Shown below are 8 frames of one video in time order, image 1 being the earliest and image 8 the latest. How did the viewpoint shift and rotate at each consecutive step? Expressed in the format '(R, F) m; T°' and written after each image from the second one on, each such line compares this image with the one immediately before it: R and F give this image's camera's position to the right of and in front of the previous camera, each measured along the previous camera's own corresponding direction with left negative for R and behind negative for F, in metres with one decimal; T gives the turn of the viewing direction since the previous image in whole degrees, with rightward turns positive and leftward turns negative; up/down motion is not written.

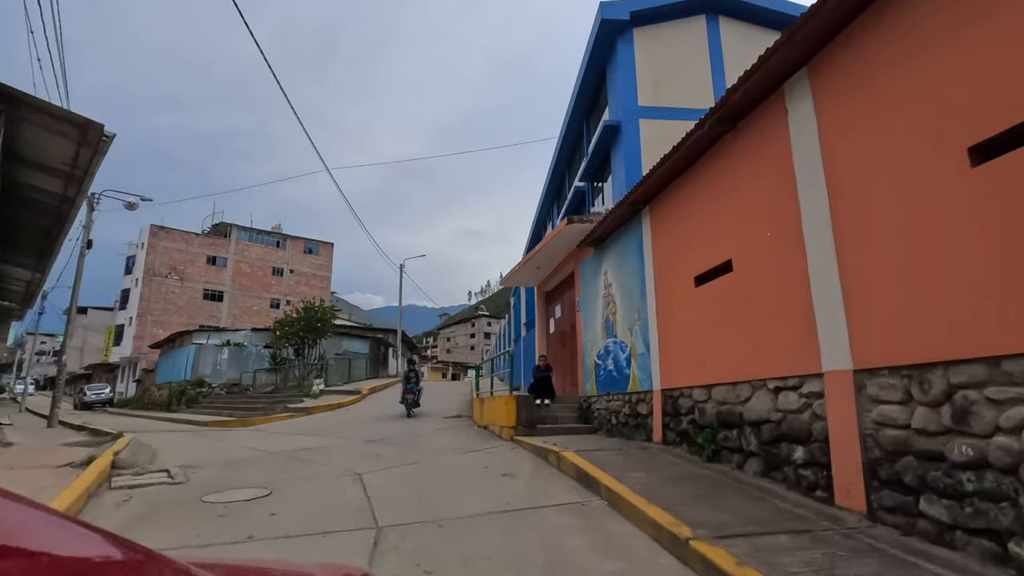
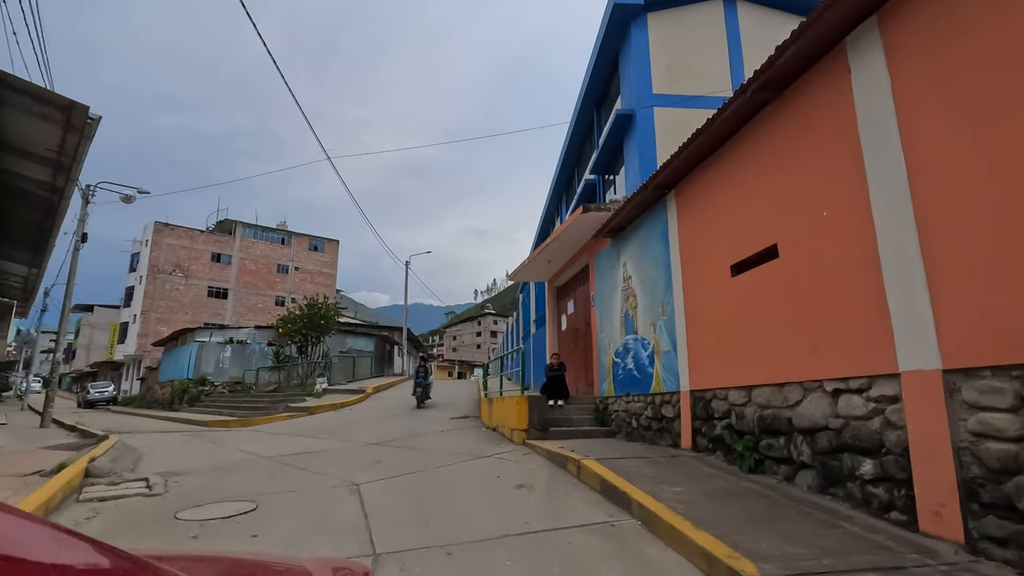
(-0.1, +0.5) m; -1°
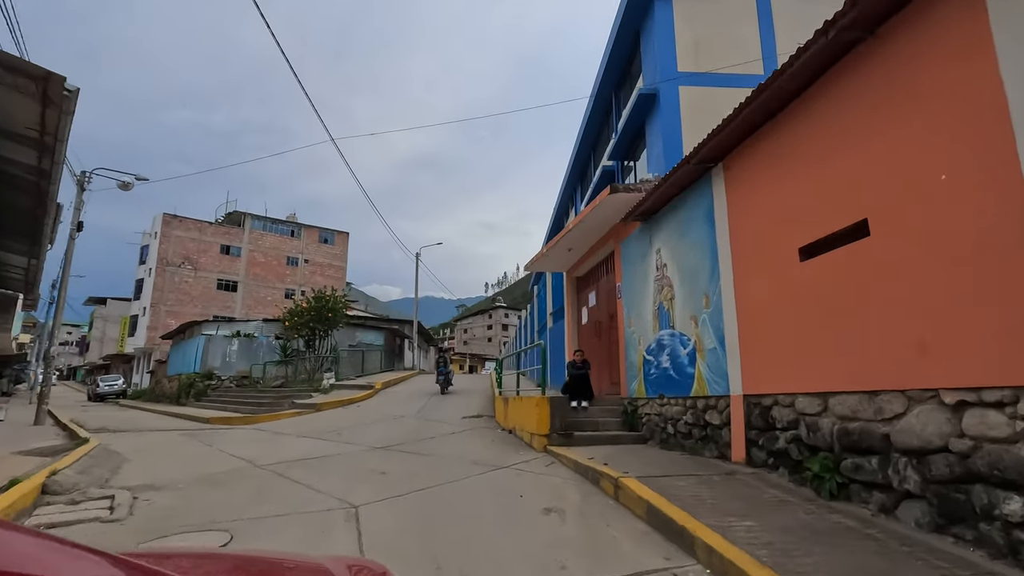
(-0.1, +0.7) m; -1°
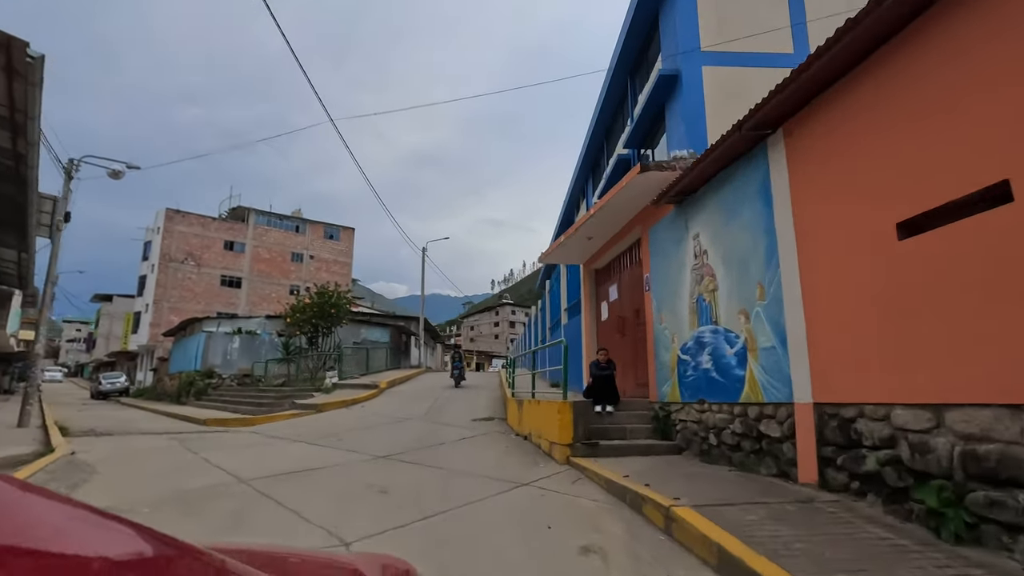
(-0.1, +0.7) m; -1°
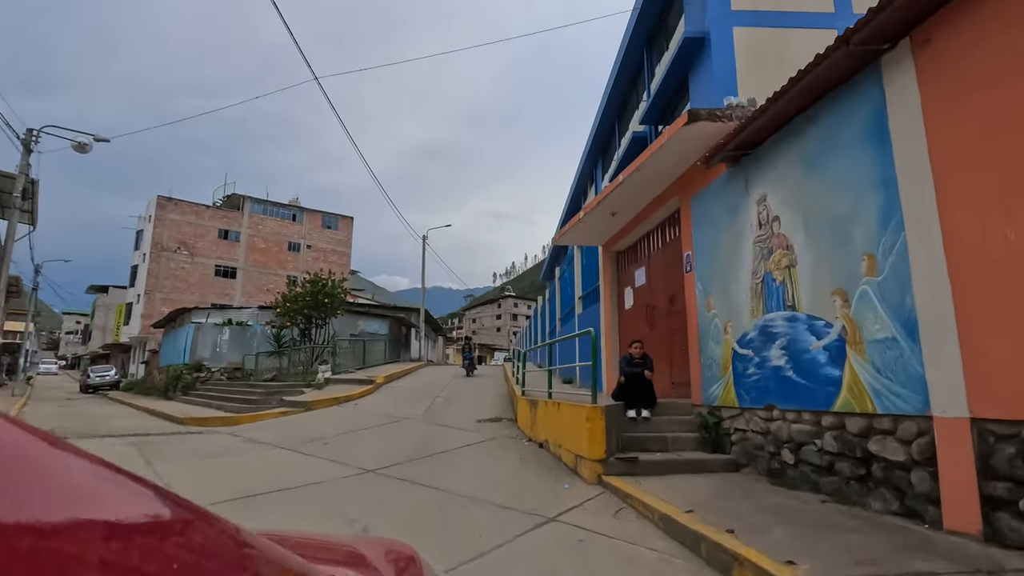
(-0.1, +1.1) m; 0°
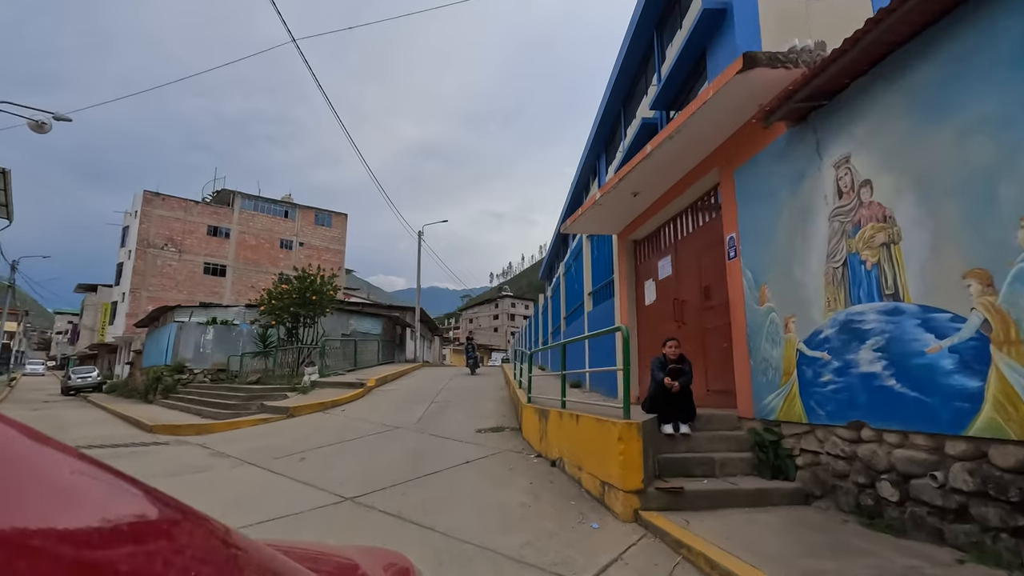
(-0.1, +0.9) m; 0°
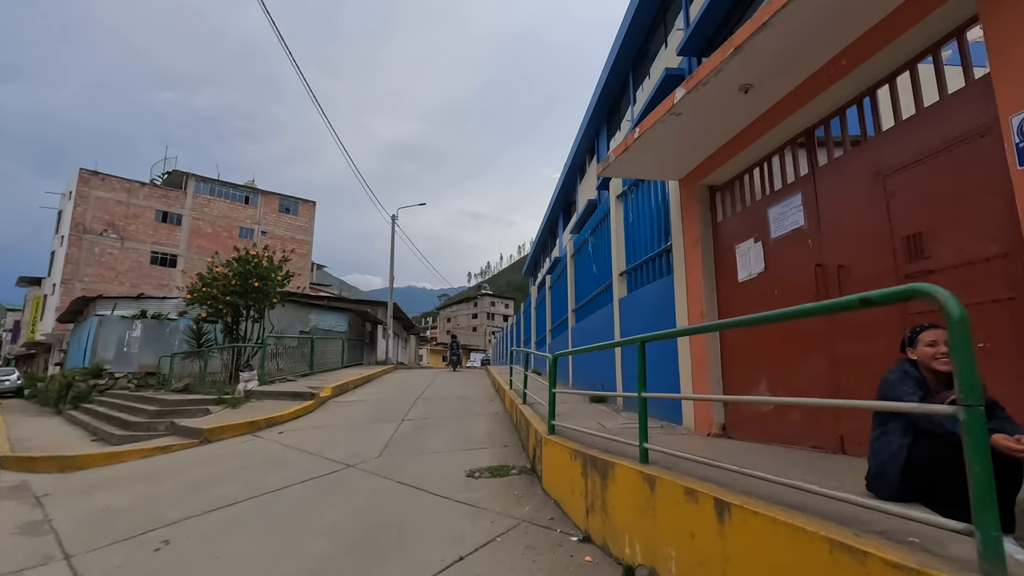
(-0.3, +2.6) m; +2°
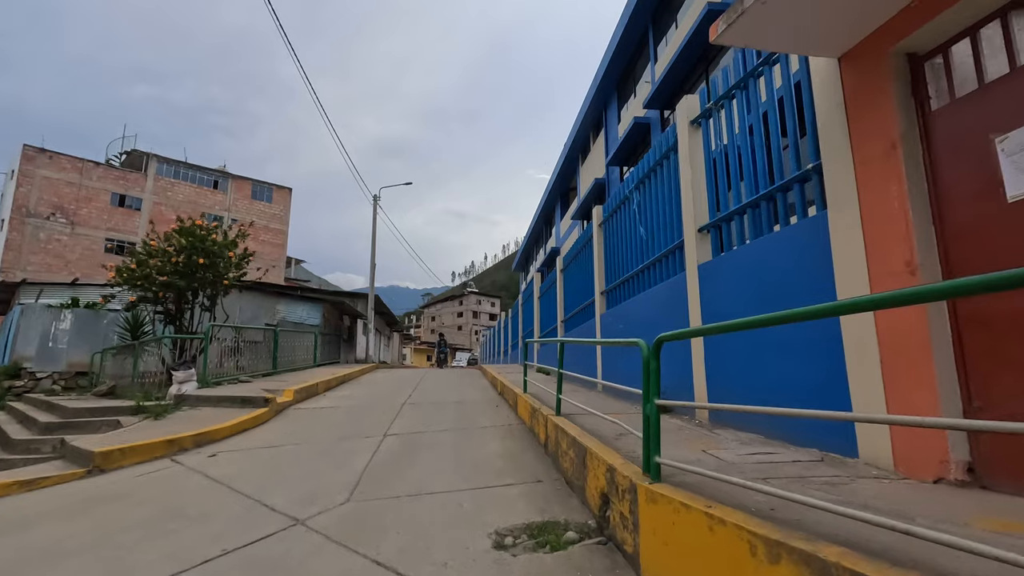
(-0.4, +2.1) m; +2°
